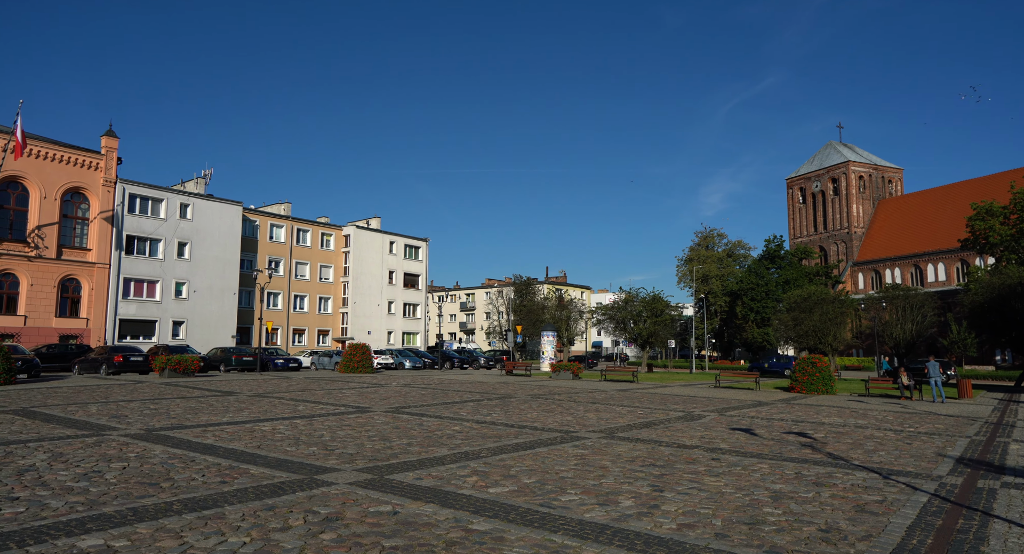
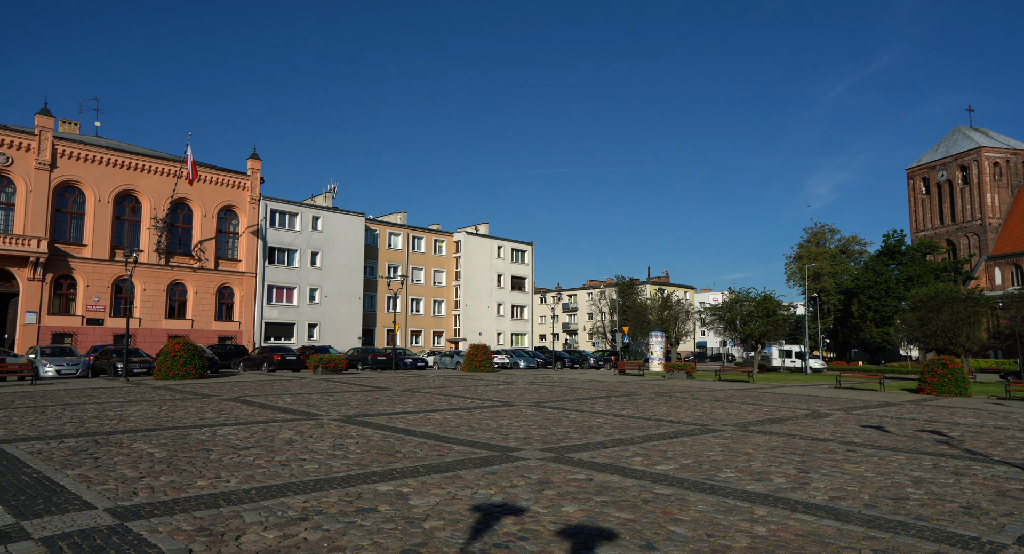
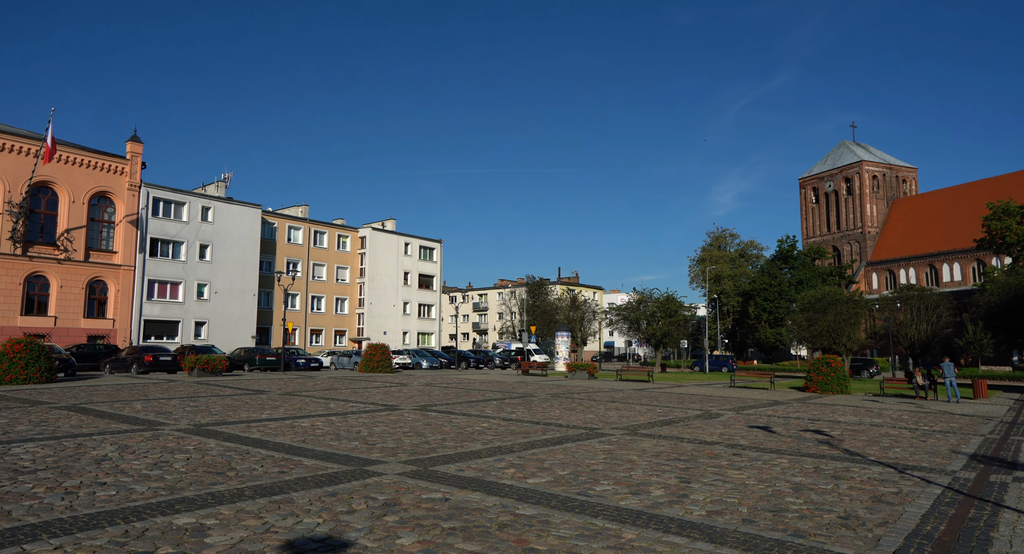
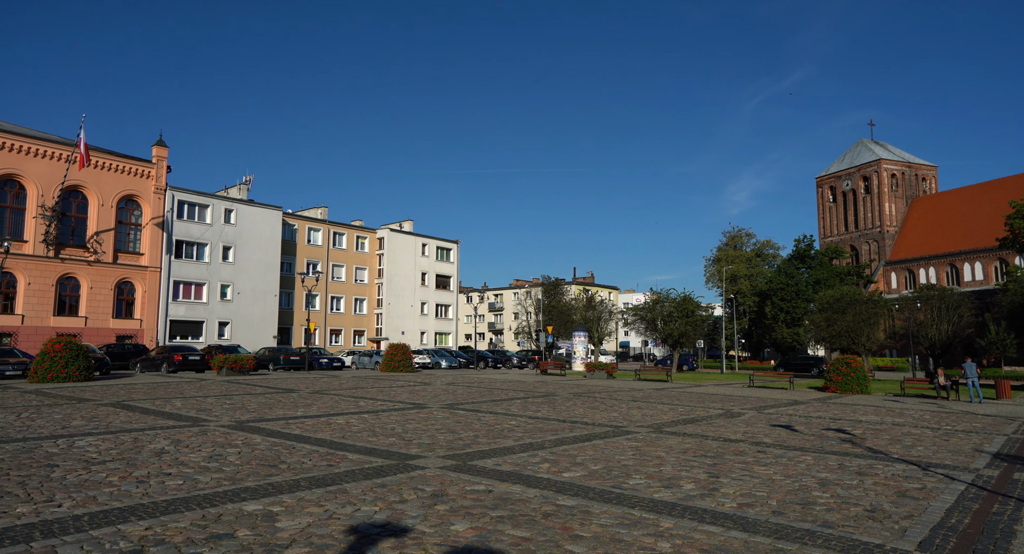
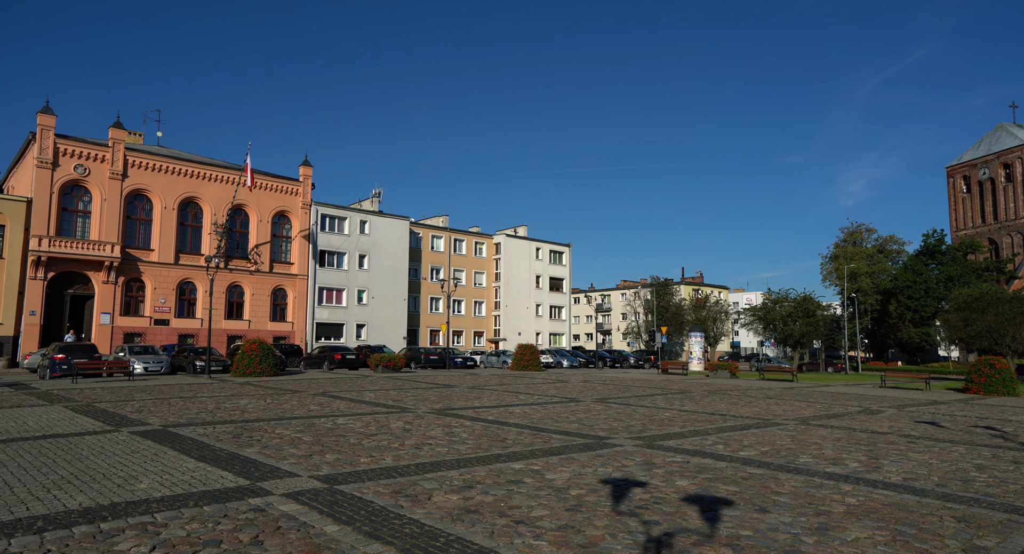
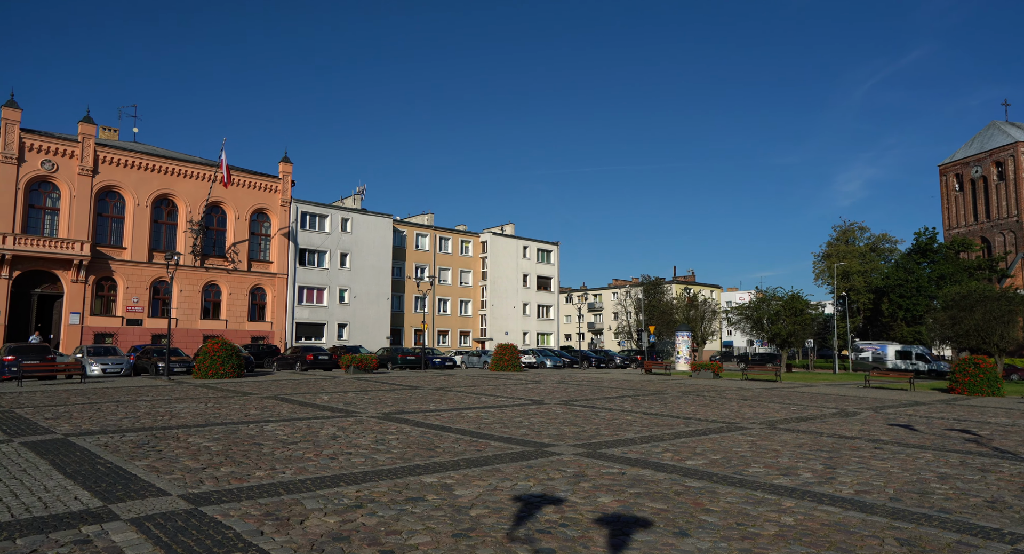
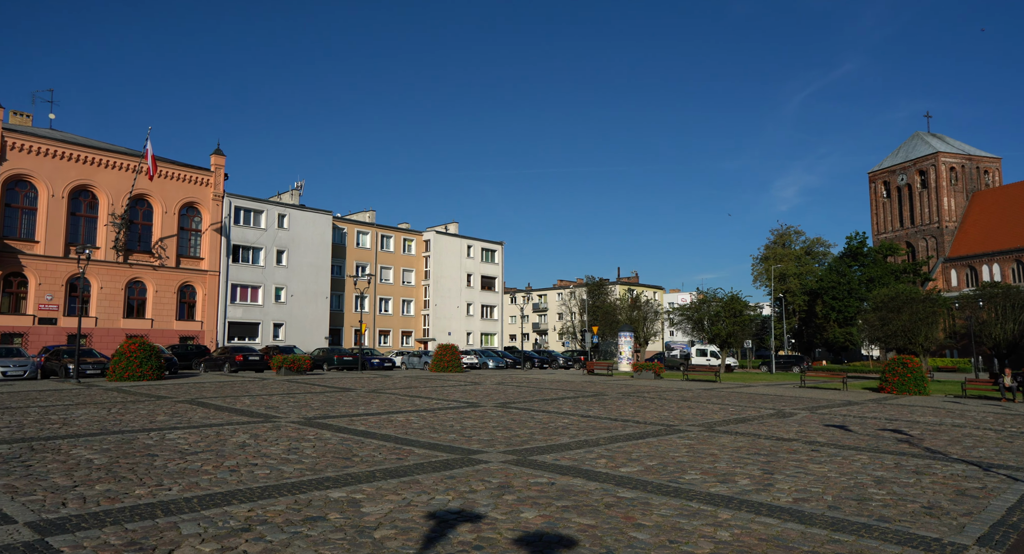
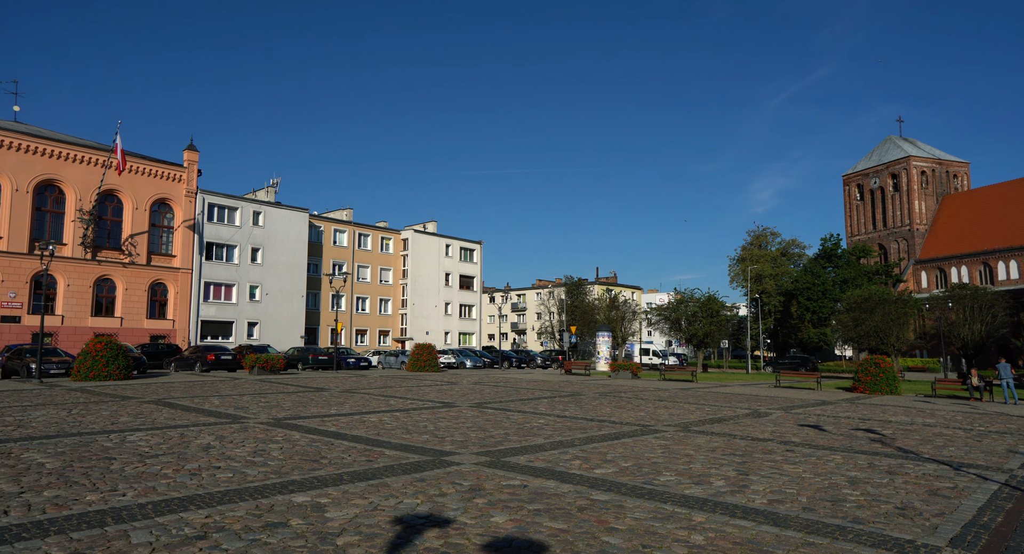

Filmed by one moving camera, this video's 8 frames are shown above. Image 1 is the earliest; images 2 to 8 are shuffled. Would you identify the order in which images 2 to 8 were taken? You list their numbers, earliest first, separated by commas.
3, 4, 8, 7, 2, 6, 5
